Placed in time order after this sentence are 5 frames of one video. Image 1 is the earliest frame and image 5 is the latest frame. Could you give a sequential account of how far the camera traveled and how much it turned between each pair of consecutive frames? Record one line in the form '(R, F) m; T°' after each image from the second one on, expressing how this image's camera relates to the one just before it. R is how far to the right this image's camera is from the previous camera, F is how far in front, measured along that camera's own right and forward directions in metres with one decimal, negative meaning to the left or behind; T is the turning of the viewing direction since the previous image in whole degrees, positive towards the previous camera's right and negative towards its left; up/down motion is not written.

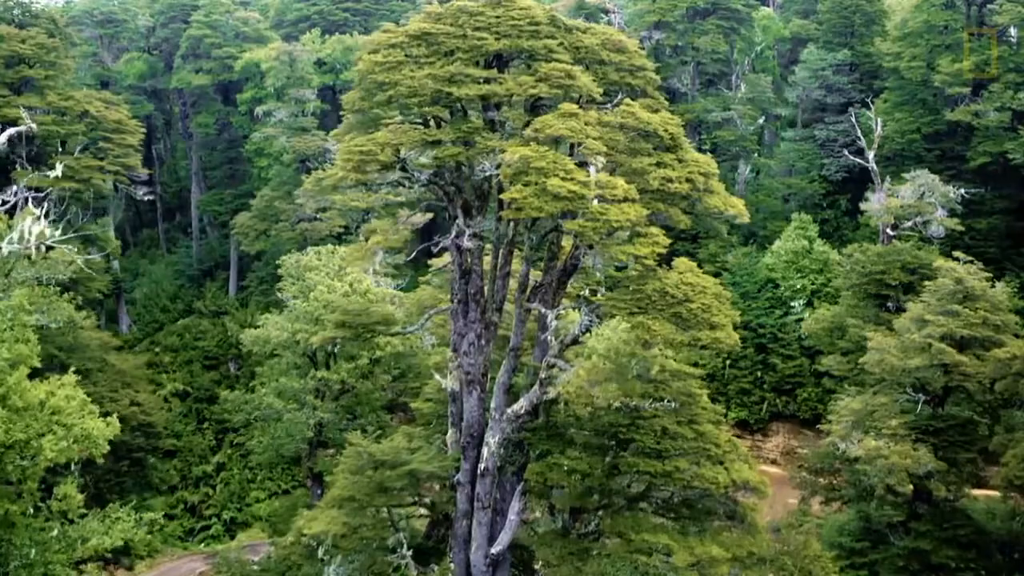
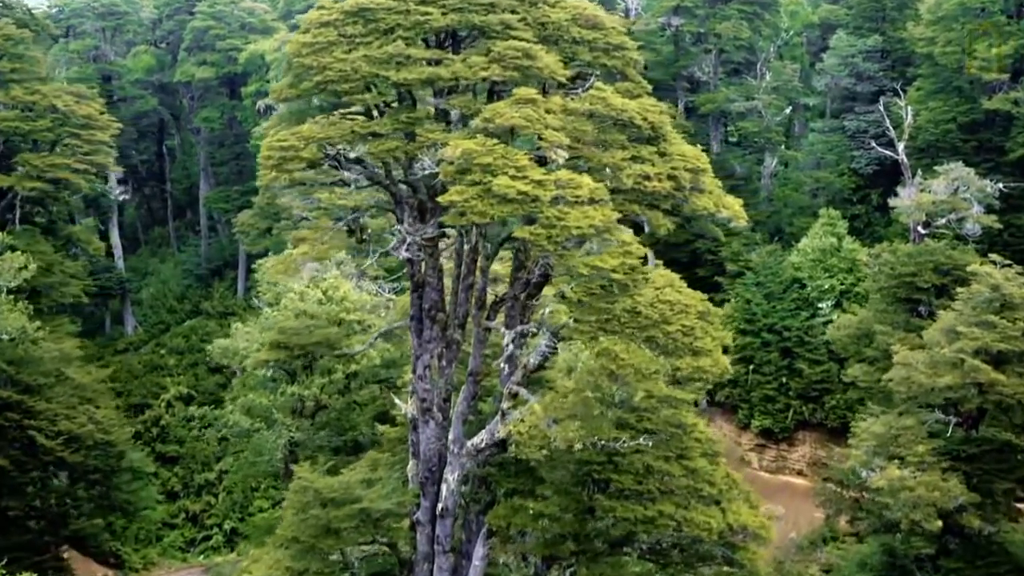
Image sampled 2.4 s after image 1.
(+1.0, +2.0) m; -2°
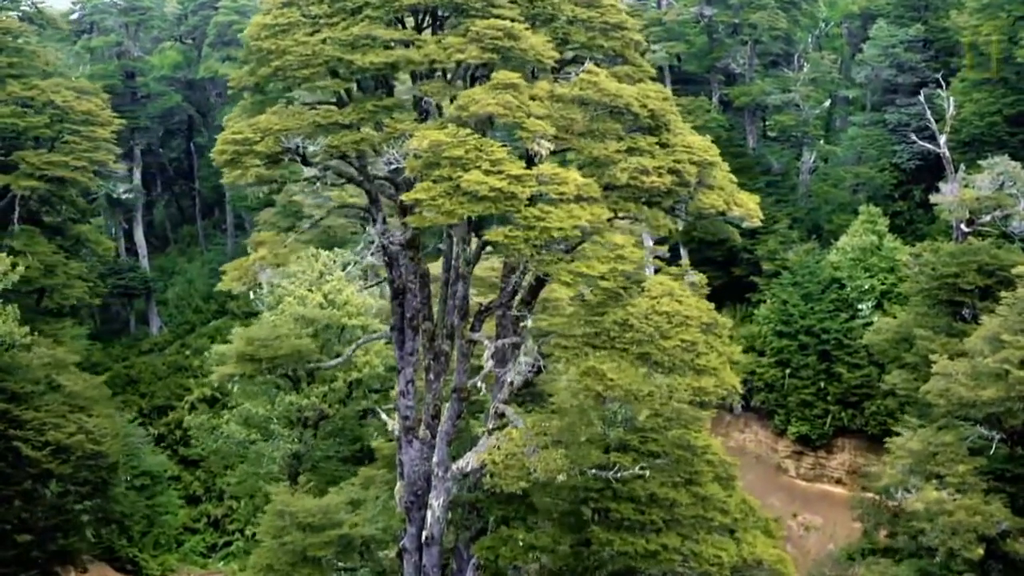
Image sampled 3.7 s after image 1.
(+0.6, +1.2) m; -2°
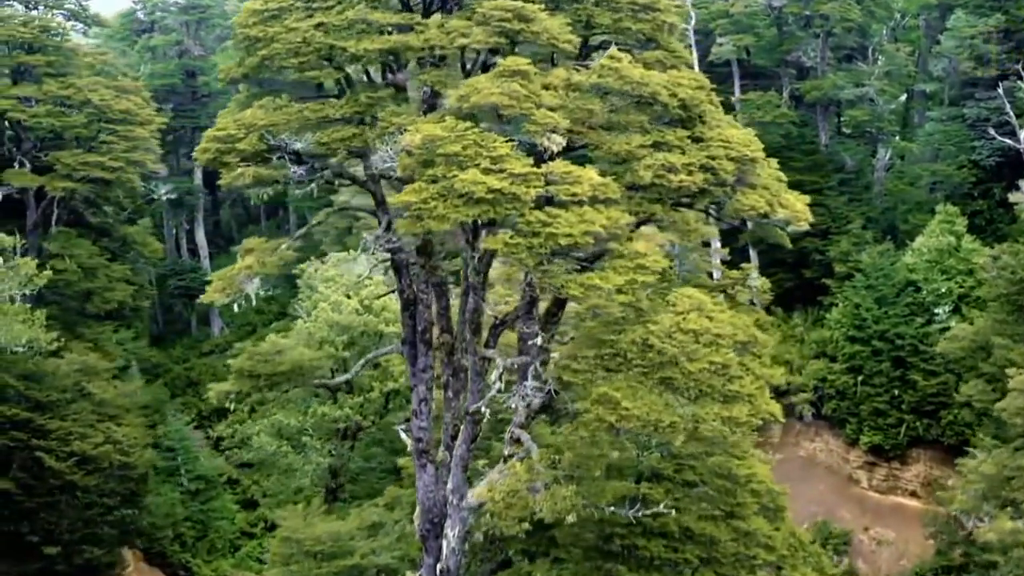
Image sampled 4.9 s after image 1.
(+0.6, +1.1) m; -4°
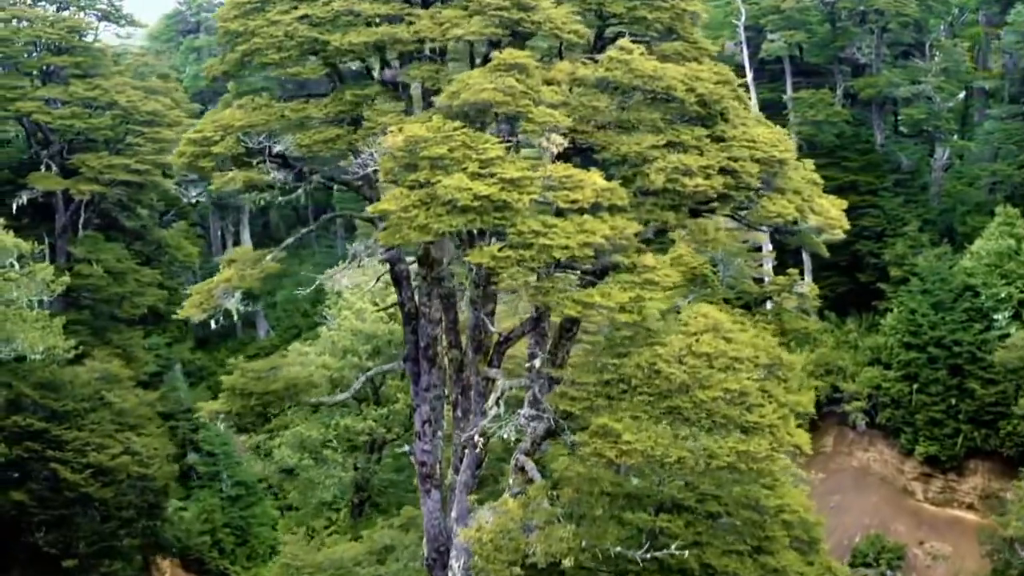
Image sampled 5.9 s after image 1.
(+0.5, +0.8) m; -3°
